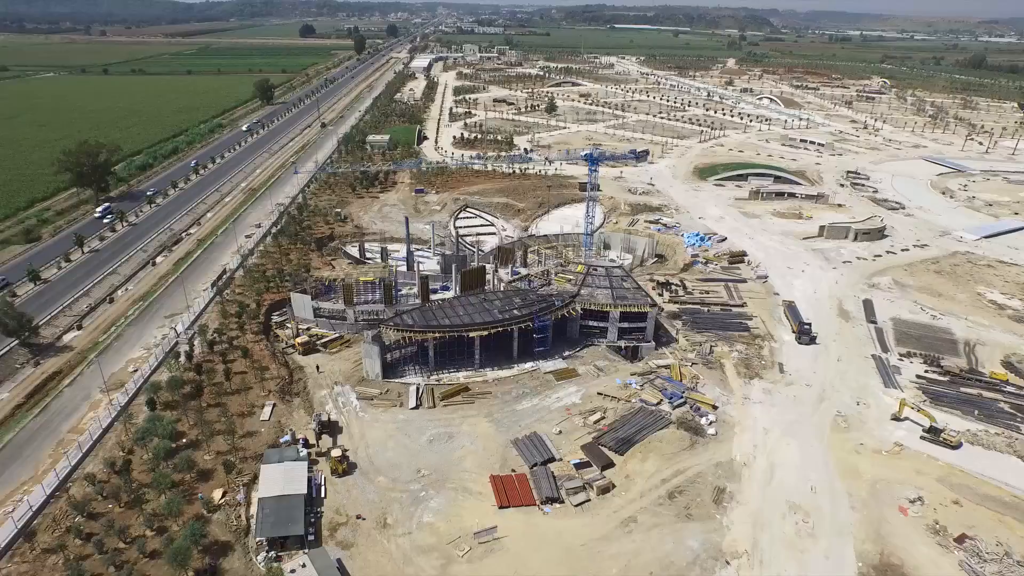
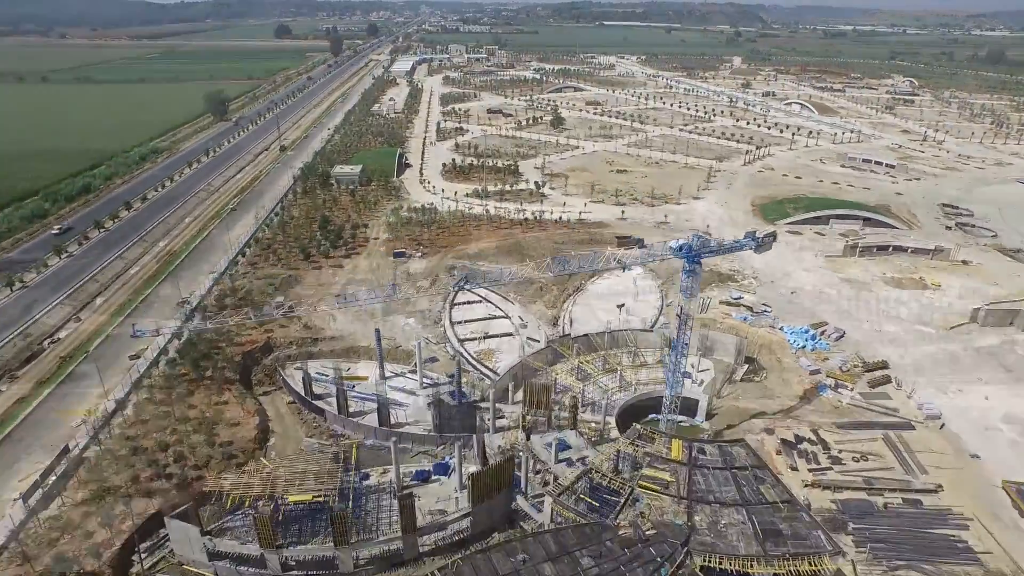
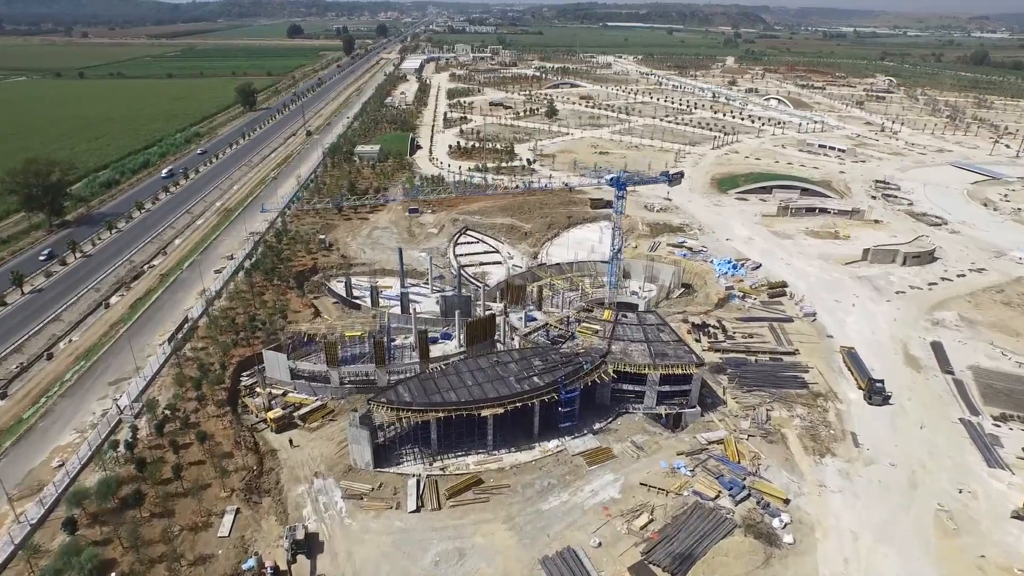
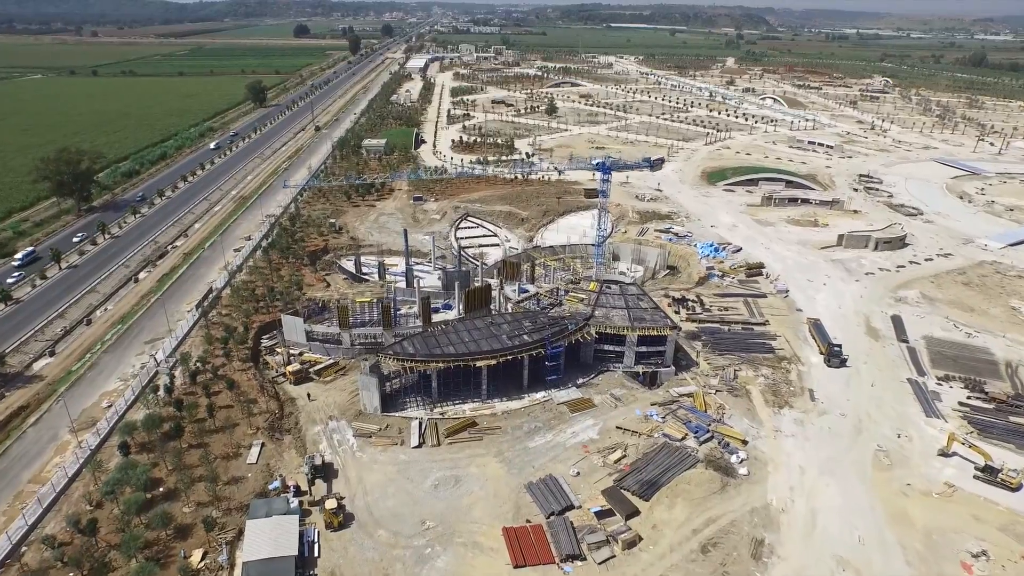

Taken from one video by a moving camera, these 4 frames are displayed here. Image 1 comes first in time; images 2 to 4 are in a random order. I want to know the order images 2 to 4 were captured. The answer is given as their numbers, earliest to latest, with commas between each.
4, 3, 2
